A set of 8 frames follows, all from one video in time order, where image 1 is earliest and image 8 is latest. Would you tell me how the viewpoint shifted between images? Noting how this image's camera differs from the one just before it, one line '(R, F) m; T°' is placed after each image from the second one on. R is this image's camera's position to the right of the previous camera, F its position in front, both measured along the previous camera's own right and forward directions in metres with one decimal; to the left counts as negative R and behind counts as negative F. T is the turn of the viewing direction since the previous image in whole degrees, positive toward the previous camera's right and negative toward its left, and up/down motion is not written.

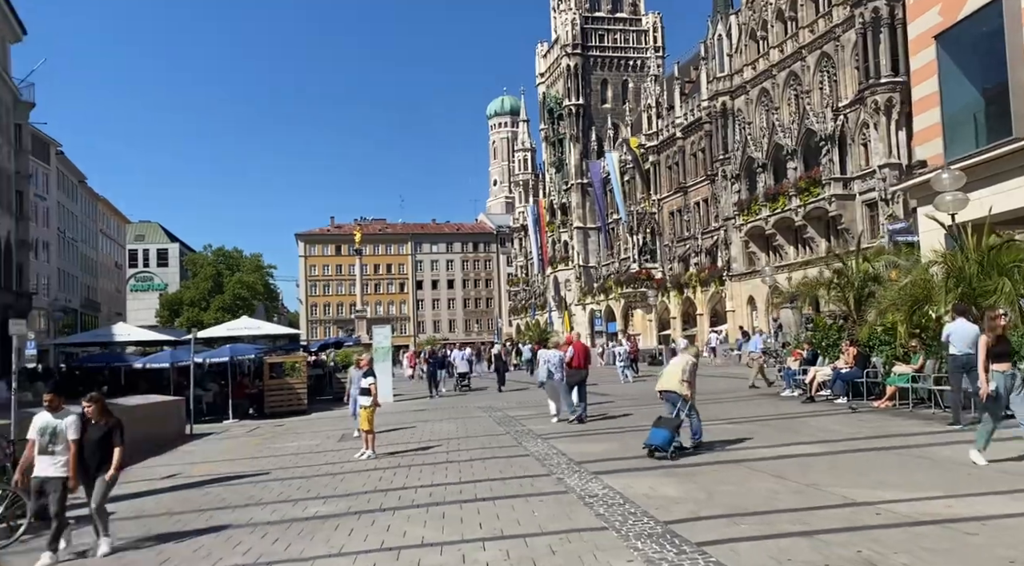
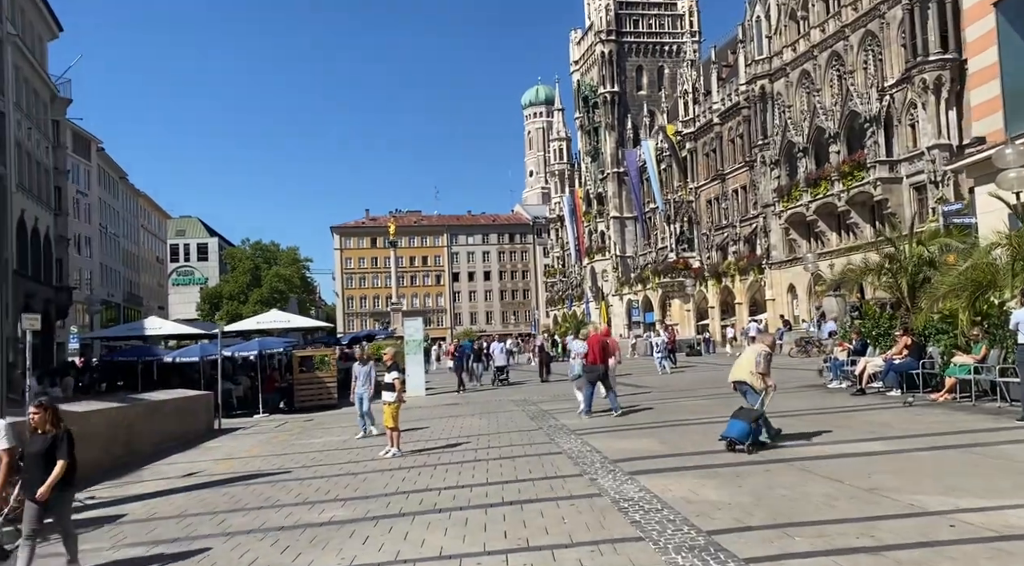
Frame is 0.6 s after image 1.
(+0.1, +0.7) m; -2°
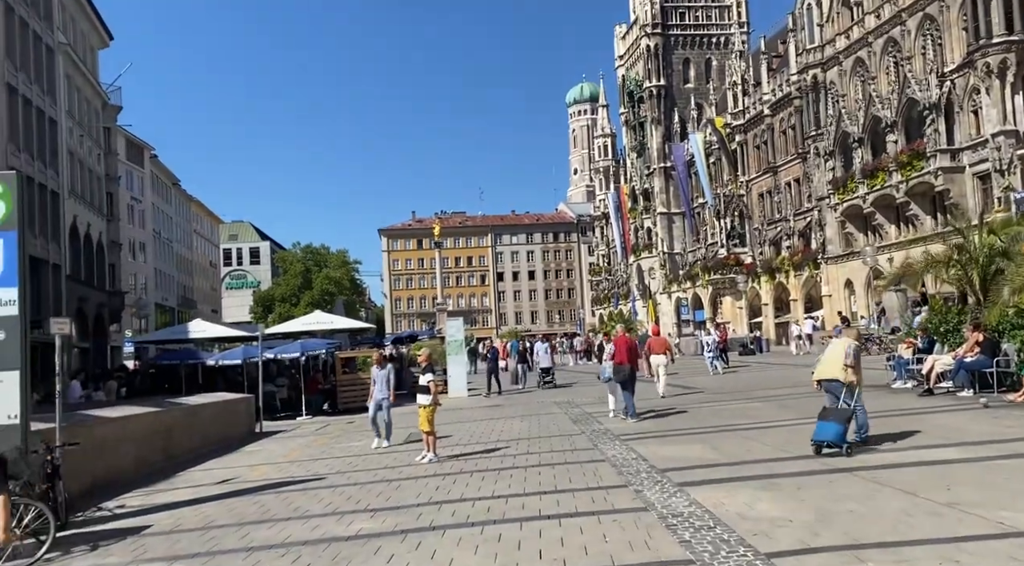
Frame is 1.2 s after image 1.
(+0.1, +0.7) m; -3°
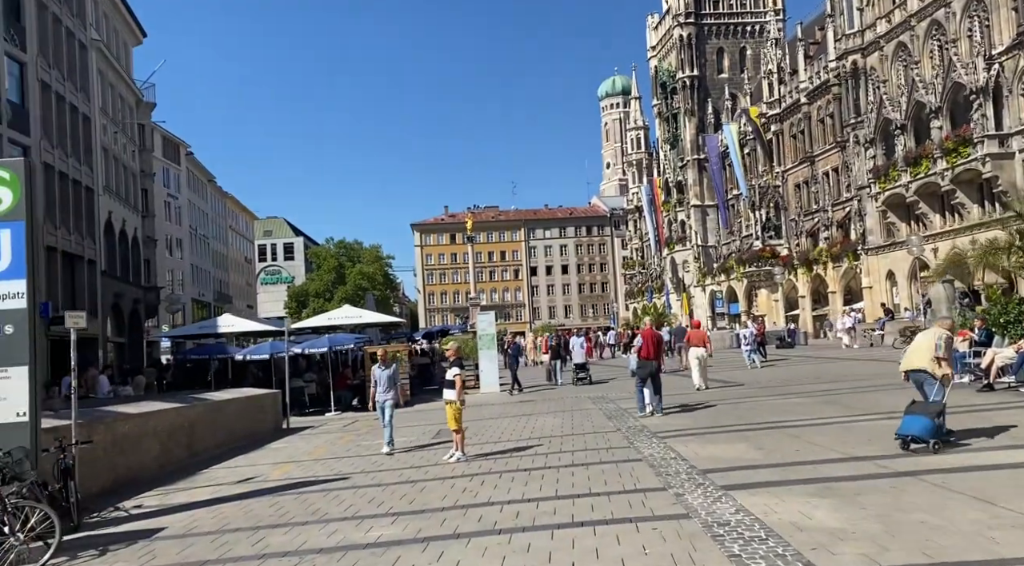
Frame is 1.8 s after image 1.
(0.0, +0.7) m; -2°
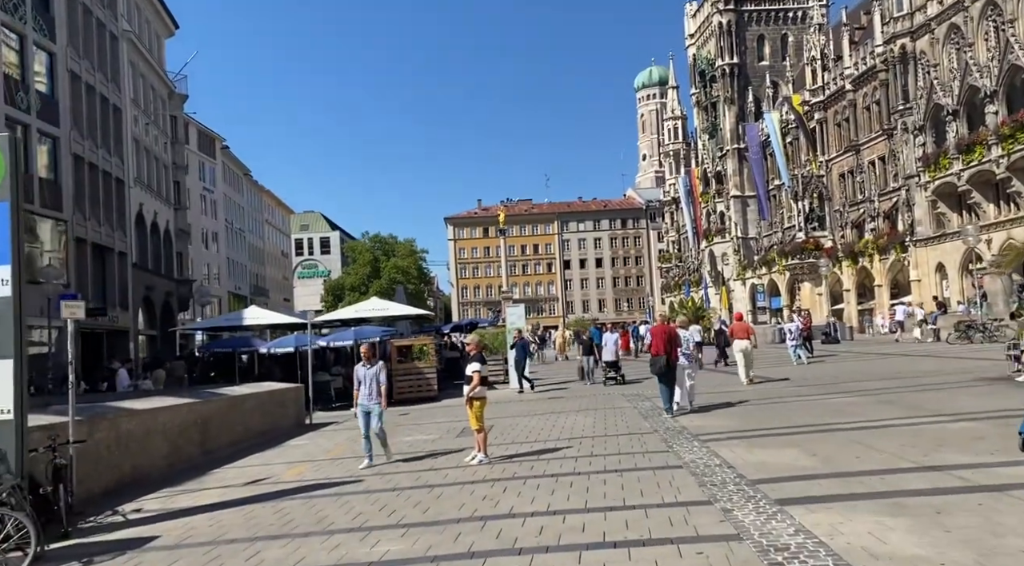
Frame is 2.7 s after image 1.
(+0.1, +1.0) m; -2°
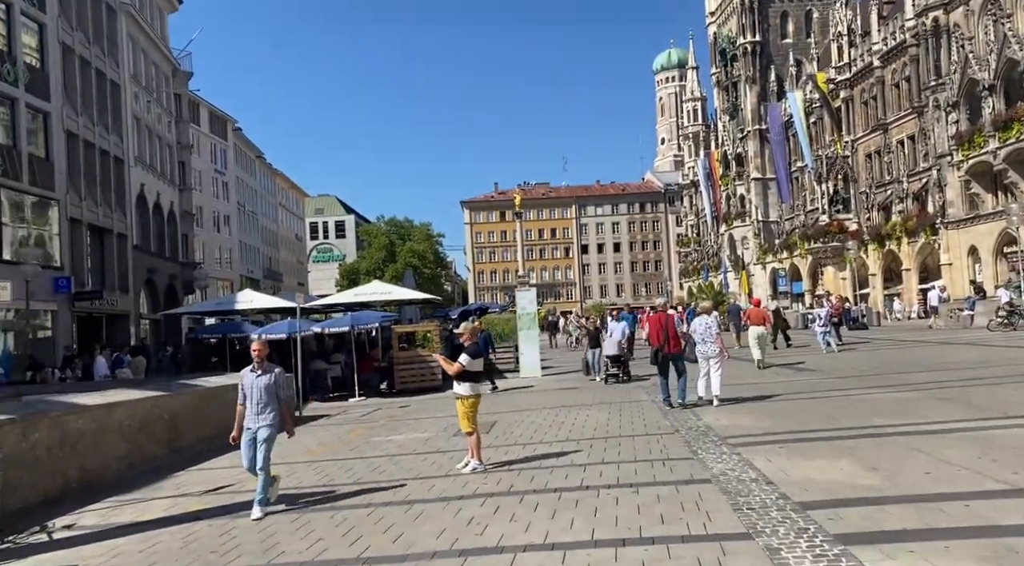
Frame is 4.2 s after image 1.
(+0.2, +1.7) m; -1°
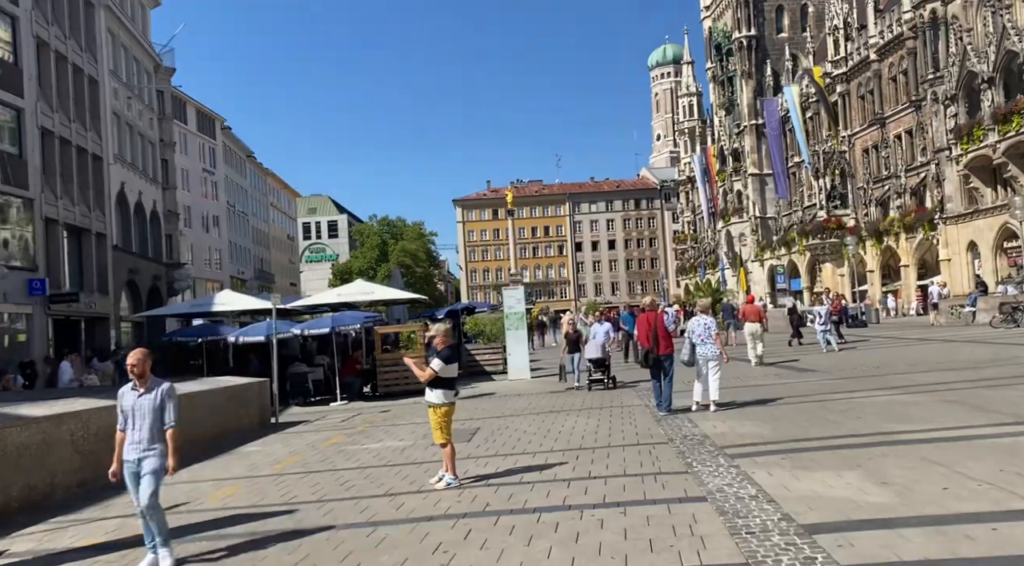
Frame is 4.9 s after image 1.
(+0.2, +0.8) m; 0°
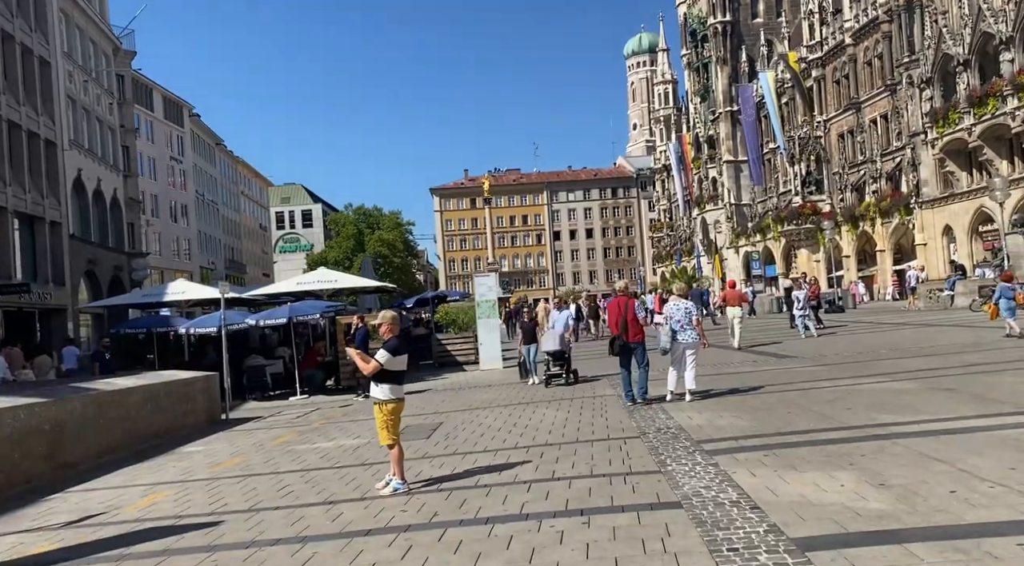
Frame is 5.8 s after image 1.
(+0.2, +1.0) m; +1°
